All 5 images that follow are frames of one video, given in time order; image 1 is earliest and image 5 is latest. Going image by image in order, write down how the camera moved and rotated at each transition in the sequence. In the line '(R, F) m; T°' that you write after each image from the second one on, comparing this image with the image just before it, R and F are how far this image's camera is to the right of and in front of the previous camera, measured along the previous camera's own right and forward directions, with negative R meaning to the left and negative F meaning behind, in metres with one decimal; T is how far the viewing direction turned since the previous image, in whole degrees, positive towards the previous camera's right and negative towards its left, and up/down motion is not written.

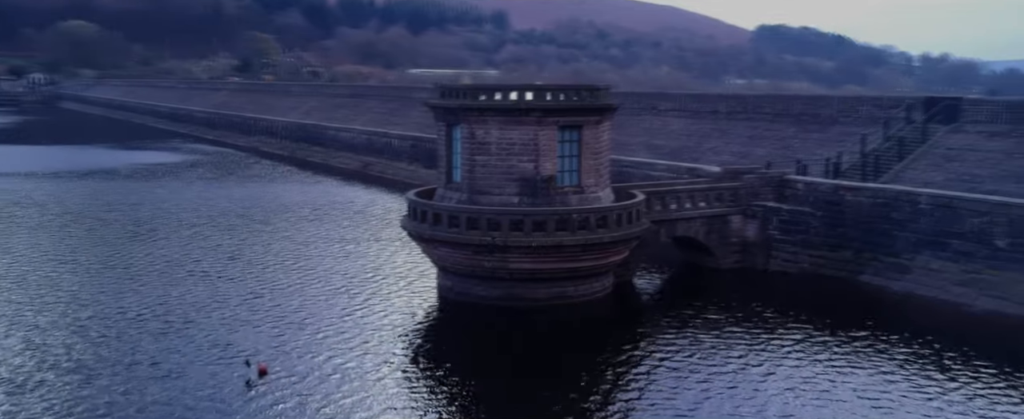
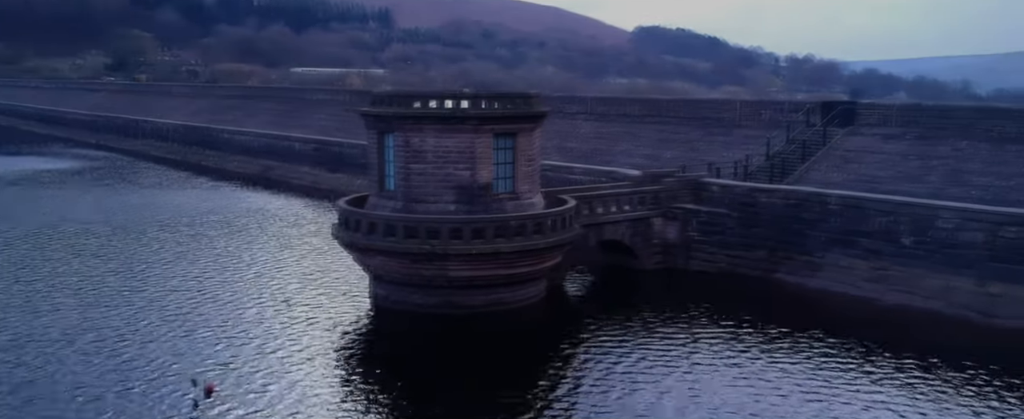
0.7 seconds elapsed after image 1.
(-0.9, -0.1) m; +7°
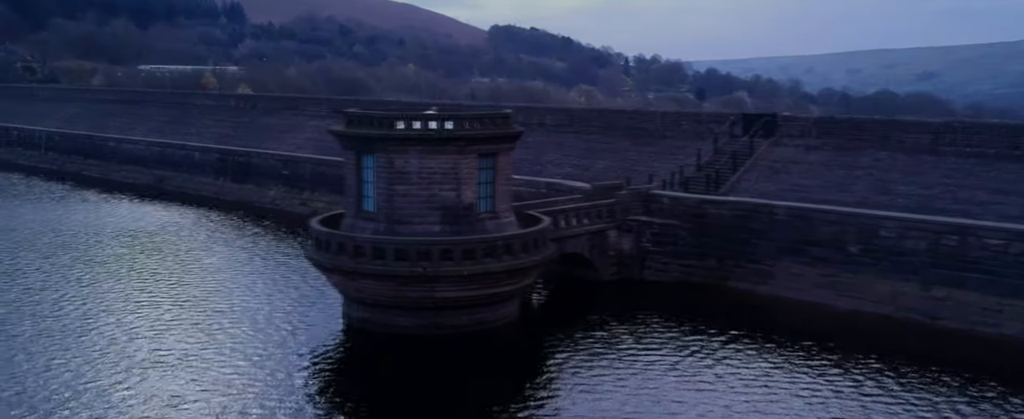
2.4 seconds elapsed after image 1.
(-2.1, 0.0) m; +9°
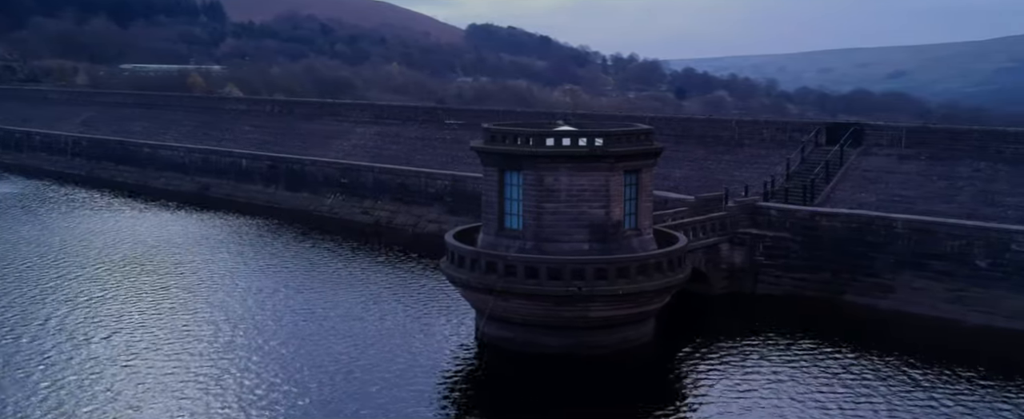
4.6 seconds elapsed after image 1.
(-2.8, +0.4) m; +2°
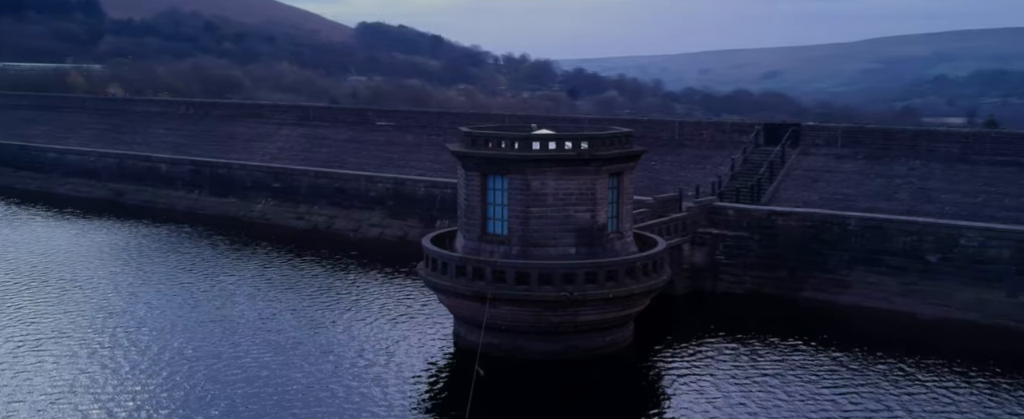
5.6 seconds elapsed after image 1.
(-1.5, +0.3) m; +7°
